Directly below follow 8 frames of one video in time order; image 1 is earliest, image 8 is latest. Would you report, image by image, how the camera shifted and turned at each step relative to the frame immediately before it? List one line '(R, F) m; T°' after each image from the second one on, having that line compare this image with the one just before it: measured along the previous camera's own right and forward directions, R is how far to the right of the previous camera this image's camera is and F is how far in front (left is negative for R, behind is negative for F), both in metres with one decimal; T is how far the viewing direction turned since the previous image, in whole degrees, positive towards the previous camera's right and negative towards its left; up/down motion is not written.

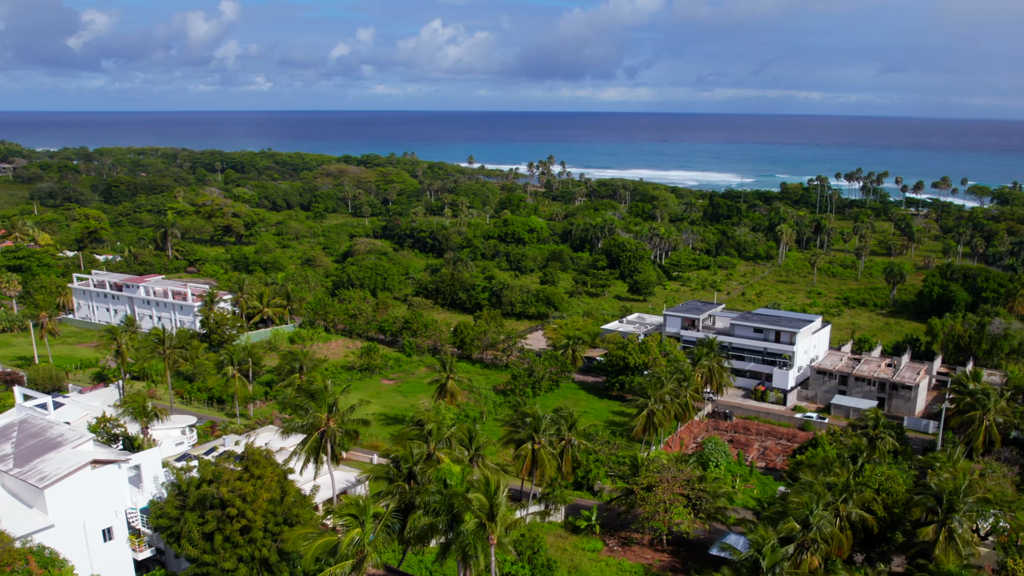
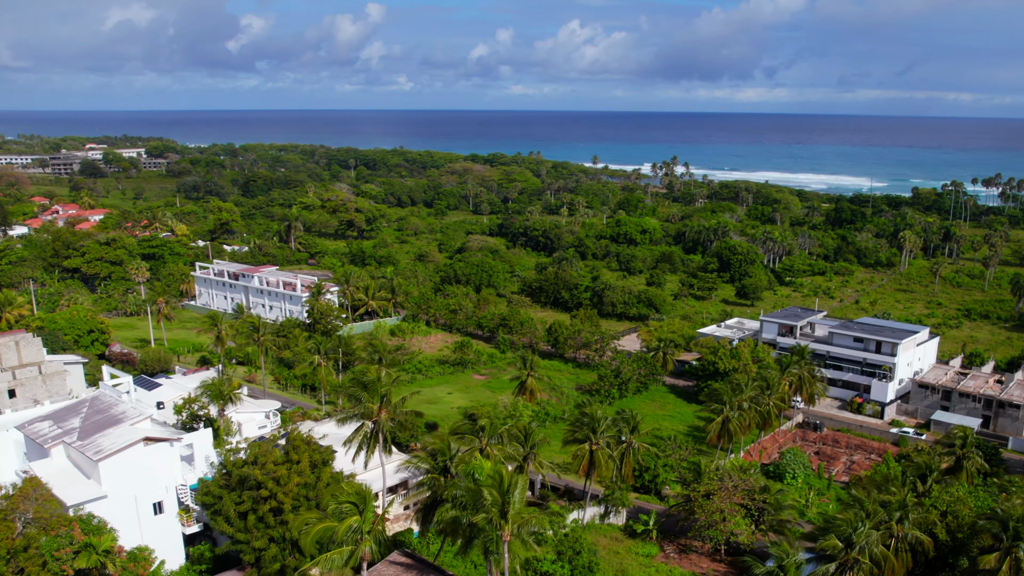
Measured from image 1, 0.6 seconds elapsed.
(+3.2, +0.3) m; -8°
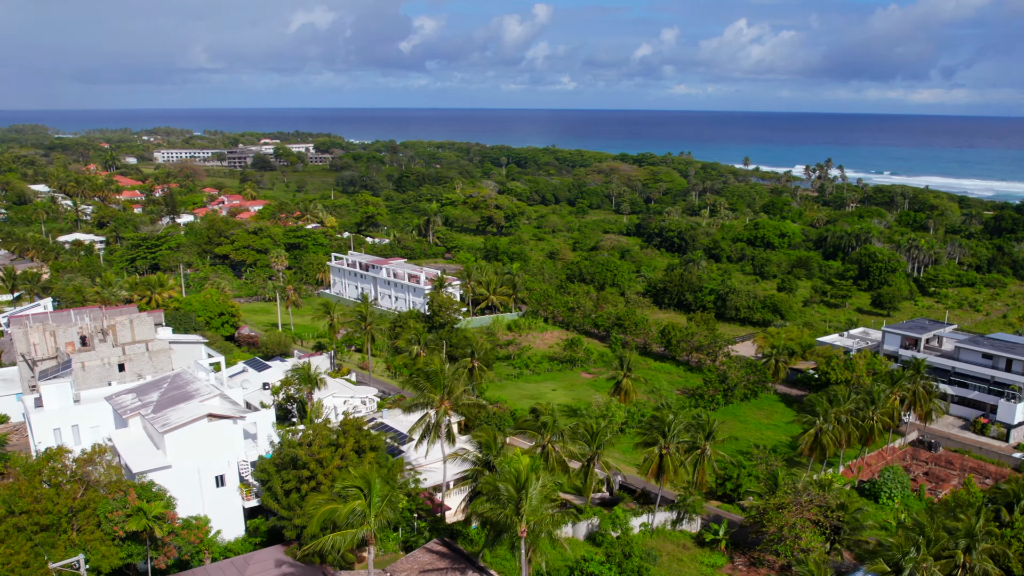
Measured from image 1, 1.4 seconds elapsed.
(+3.8, +0.3) m; -10°
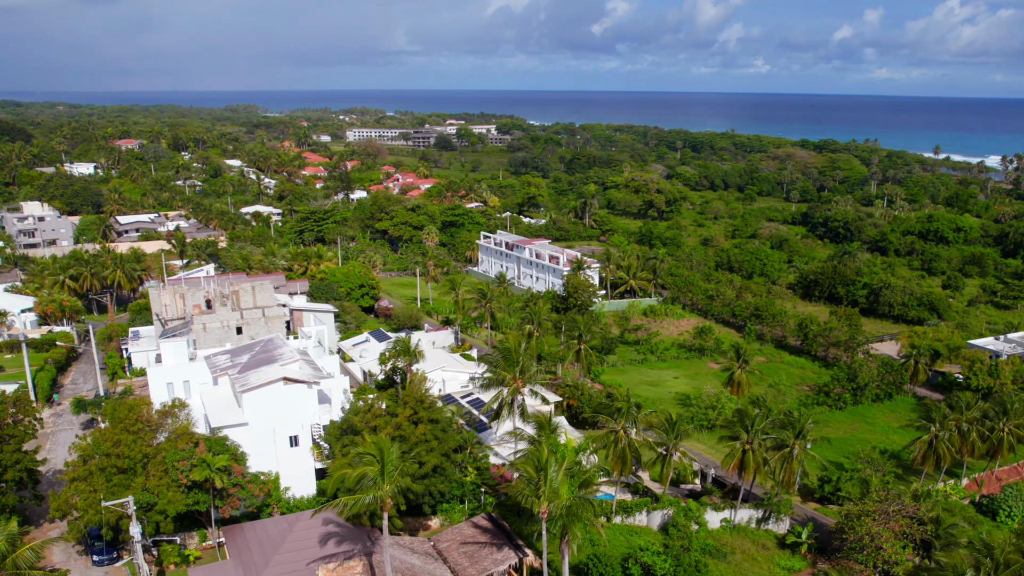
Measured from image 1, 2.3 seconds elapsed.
(+4.3, +0.4) m; -11°
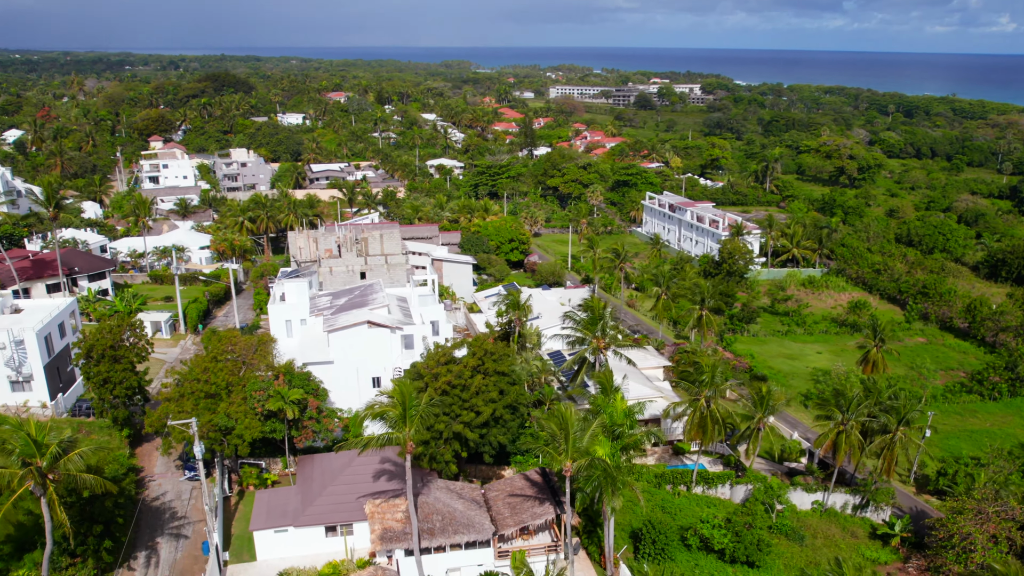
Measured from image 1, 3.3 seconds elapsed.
(+4.7, +0.5) m; -12°
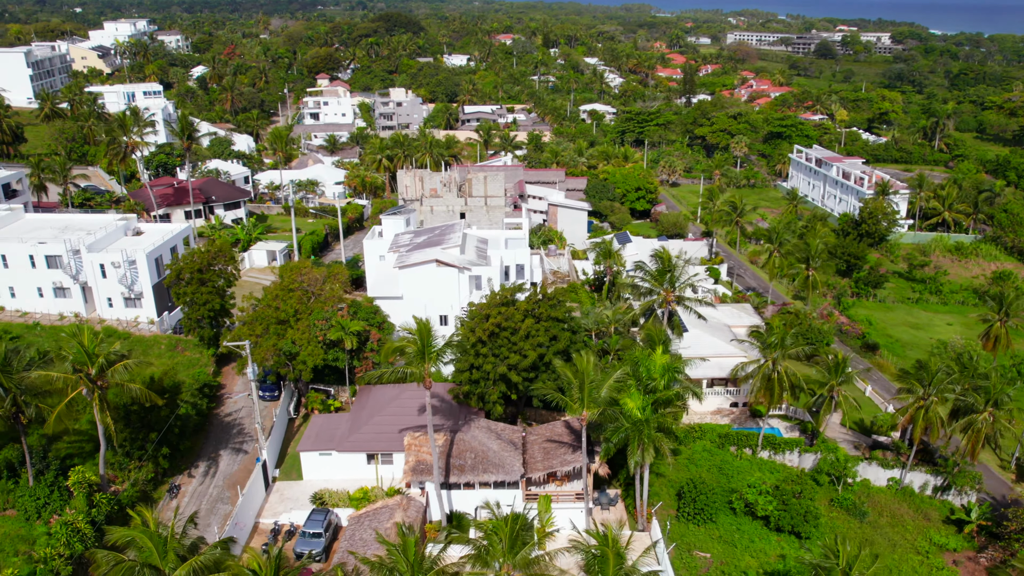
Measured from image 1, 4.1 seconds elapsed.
(+4.0, +0.5) m; -10°
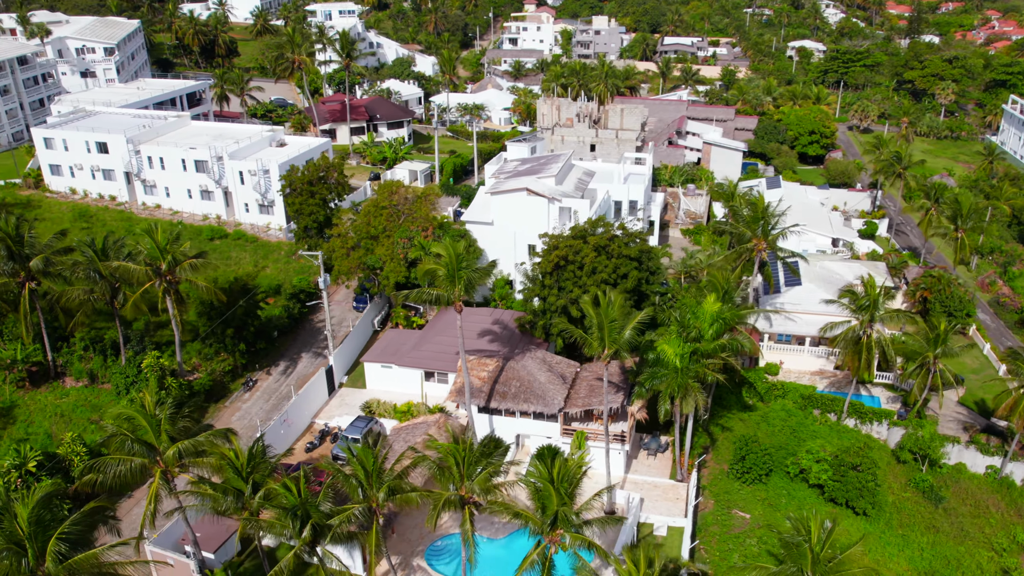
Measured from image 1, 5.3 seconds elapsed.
(+5.1, +0.7) m; -13°
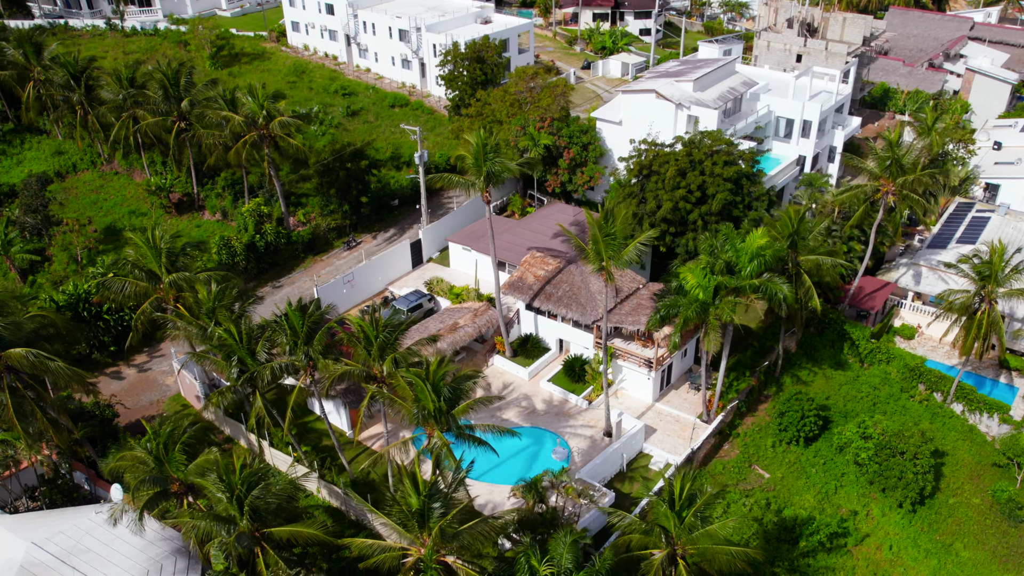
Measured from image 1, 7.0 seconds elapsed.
(+8.4, +2.1) m; -20°
